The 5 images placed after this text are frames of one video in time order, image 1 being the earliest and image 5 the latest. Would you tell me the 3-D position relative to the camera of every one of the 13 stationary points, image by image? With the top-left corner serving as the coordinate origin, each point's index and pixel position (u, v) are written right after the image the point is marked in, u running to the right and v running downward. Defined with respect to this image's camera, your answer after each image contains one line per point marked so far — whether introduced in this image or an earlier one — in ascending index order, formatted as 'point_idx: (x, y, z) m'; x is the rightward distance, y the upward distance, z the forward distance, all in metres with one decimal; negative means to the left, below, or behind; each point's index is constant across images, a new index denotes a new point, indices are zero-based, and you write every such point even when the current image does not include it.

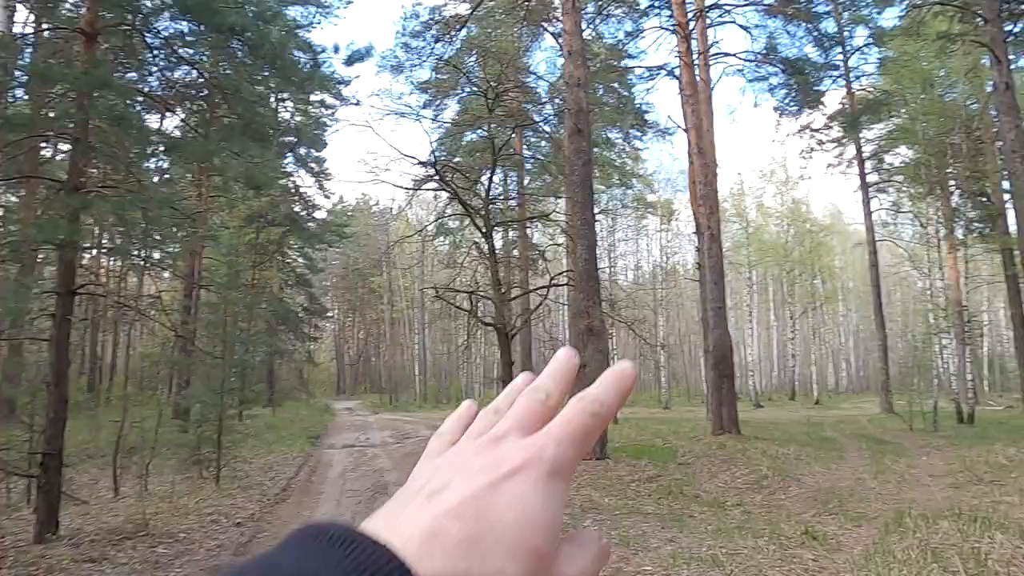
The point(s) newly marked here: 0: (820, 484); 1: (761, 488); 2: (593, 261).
0: (+3.7, -2.4, +8.0) m
1: (+2.9, -2.4, +7.8) m
2: (+1.3, +0.4, +10.2) m
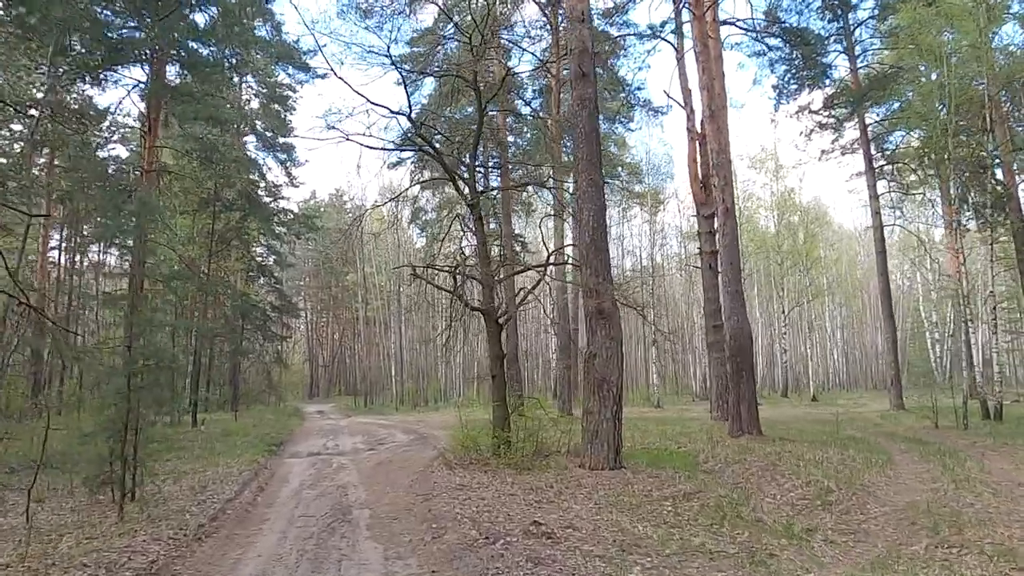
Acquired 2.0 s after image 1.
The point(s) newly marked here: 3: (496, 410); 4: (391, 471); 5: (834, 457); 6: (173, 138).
0: (+3.7, -2.0, +6.4) m
1: (+2.9, -2.0, +6.1) m
2: (+1.2, +0.7, +8.5) m
3: (-0.2, -1.8, +9.5) m
4: (-1.7, -2.6, +9.3) m
5: (+4.4, -2.3, +9.1) m
6: (-9.0, +4.0, +17.6) m
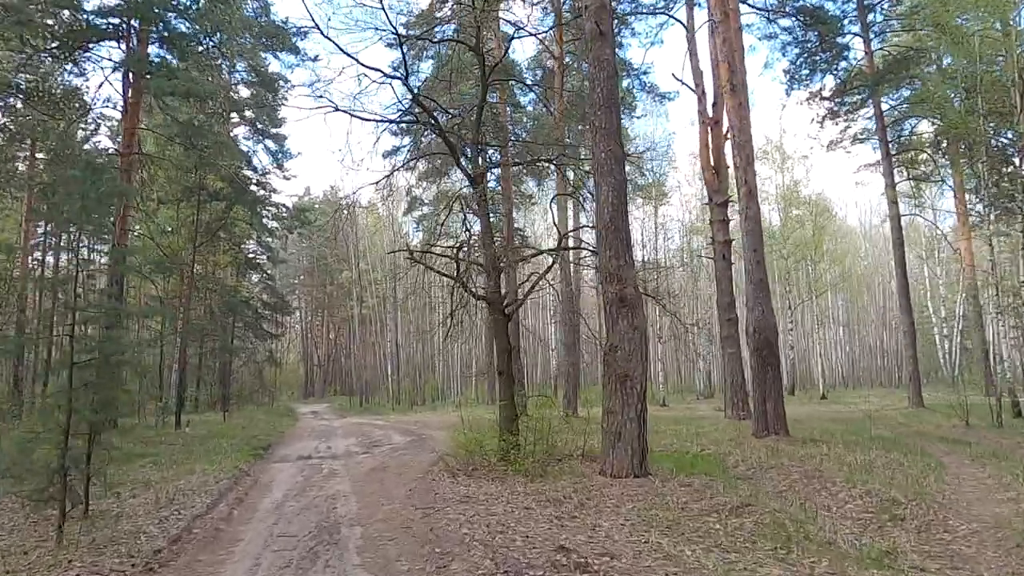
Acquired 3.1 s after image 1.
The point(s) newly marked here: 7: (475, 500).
0: (+3.9, -1.9, +5.5) m
1: (+3.1, -1.8, +5.2) m
2: (+1.3, +0.9, +7.5) m
3: (-0.1, -1.6, +8.6) m
4: (-1.6, -2.4, +8.4) m
5: (+4.5, -2.1, +8.2) m
6: (-9.0, +4.1, +16.6) m
7: (-0.3, -2.0, +6.2) m
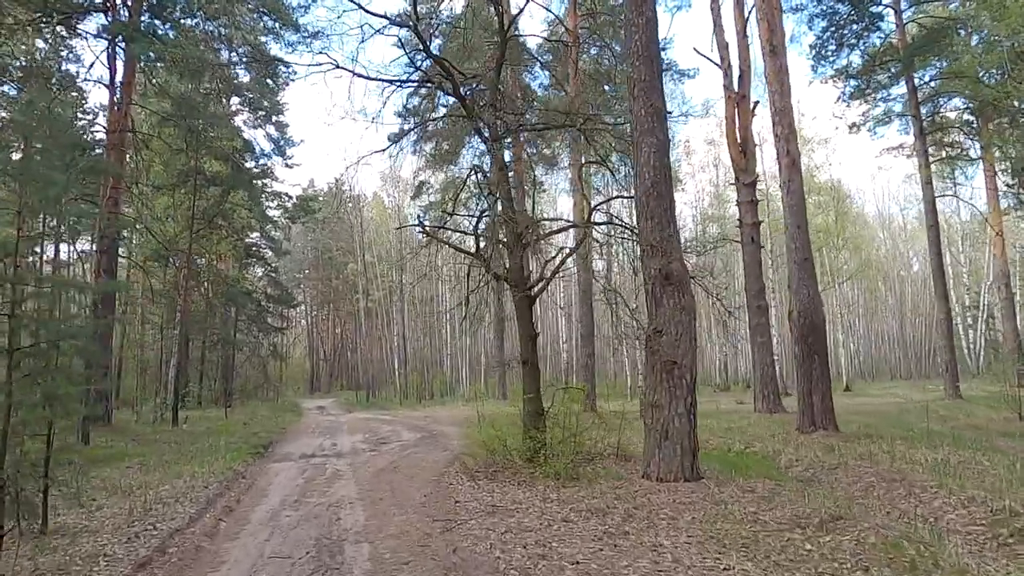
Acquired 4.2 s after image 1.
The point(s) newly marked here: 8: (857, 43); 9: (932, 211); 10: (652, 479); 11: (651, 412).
0: (+4.1, -1.6, +4.5) m
1: (+3.3, -1.6, +4.3) m
2: (+1.6, +1.1, +6.6) m
3: (+0.2, -1.3, +7.7) m
4: (-1.3, -2.2, +7.5) m
5: (+4.8, -1.9, +7.2) m
6: (-8.7, +4.4, +15.7) m
7: (-0.1, -1.8, +5.3) m
8: (+10.2, +7.2, +19.5) m
9: (+12.1, +2.2, +19.1) m
10: (+1.2, -1.7, +6.0) m
11: (+1.3, -1.2, +6.2) m
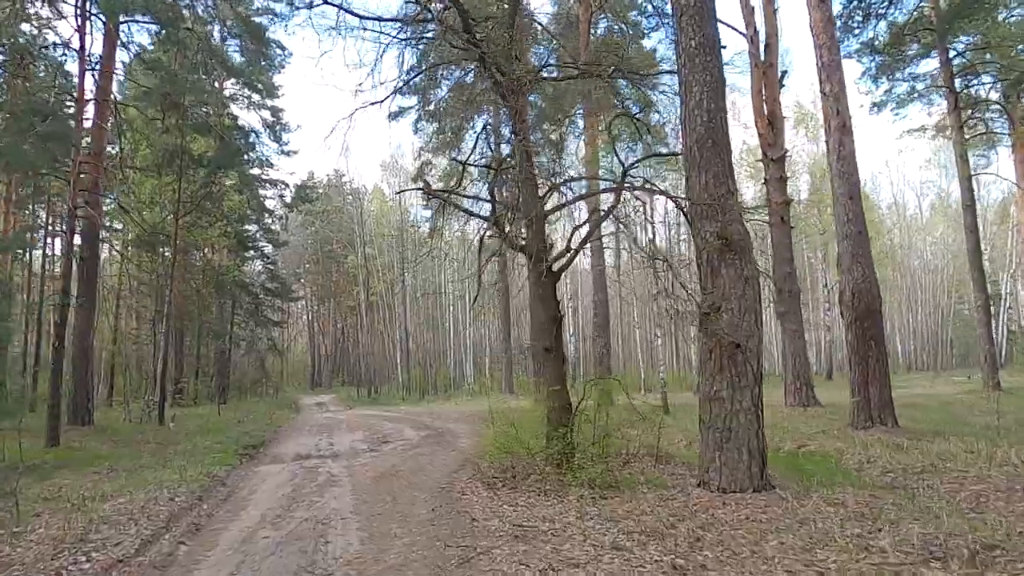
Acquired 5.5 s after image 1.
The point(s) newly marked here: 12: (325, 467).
0: (+4.3, -1.4, +3.4) m
1: (+3.5, -1.4, +3.1) m
2: (+1.7, +1.4, +5.4) m
3: (+0.4, -1.1, +6.5) m
4: (-1.1, -1.9, +6.4) m
5: (+5.0, -1.6, +6.1) m
6: (-8.5, +4.6, +14.5) m
7: (+0.1, -1.5, +4.2) m
8: (+10.3, +7.6, +18.3) m
9: (+12.3, +2.6, +17.9) m
10: (+1.5, -1.5, +4.9) m
11: (+1.5, -0.9, +5.1) m
12: (-2.4, -2.3, +8.4) m
